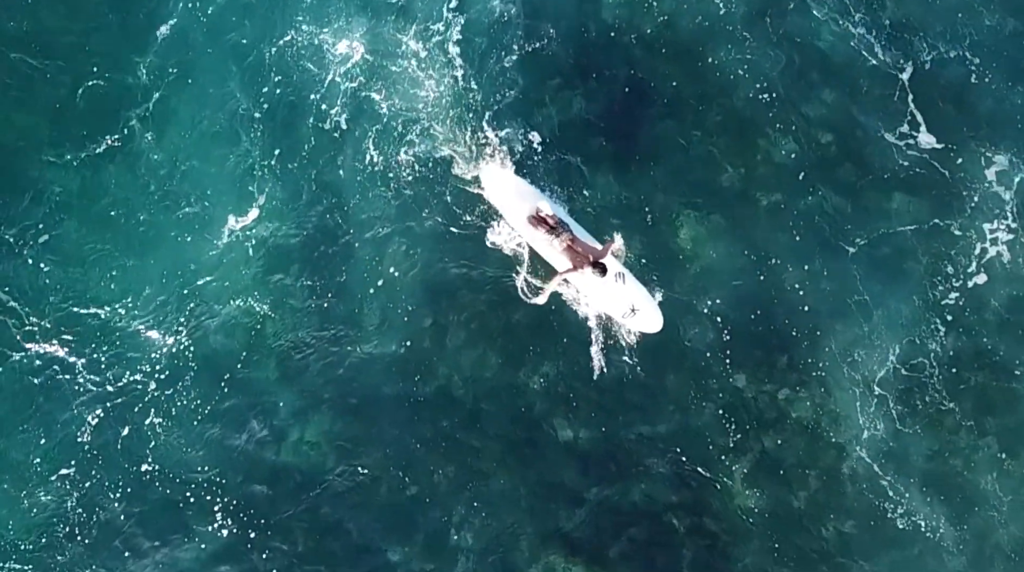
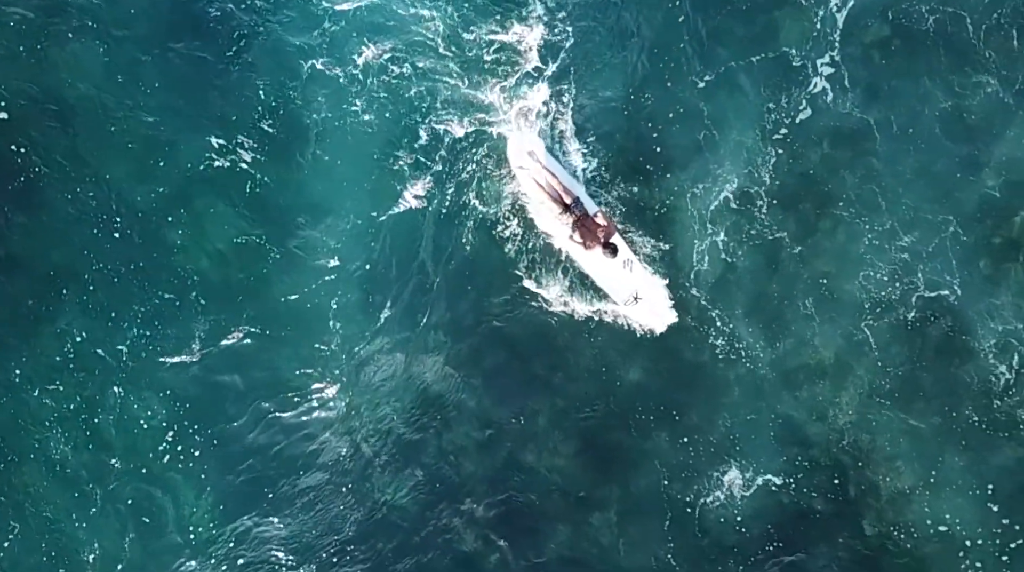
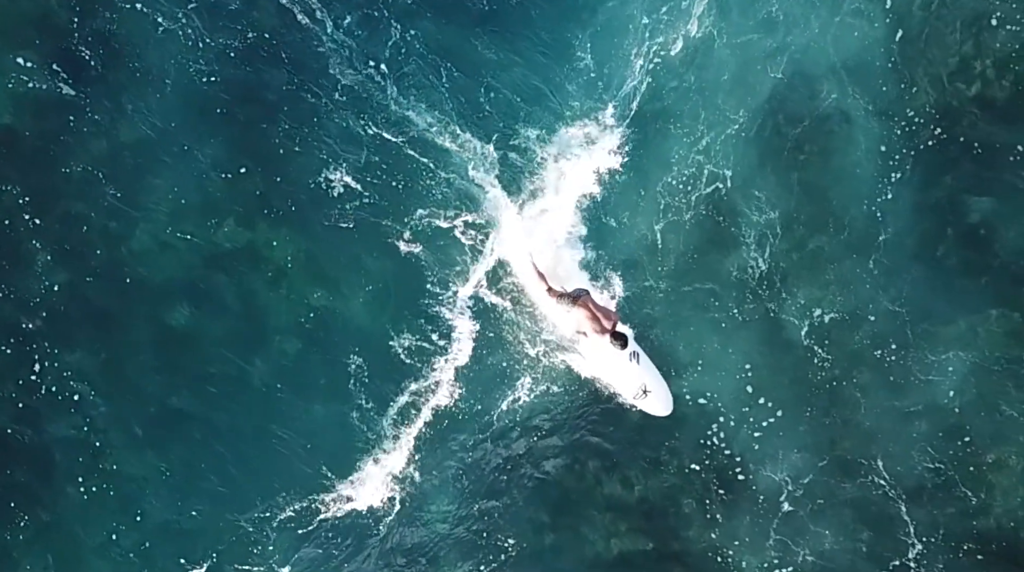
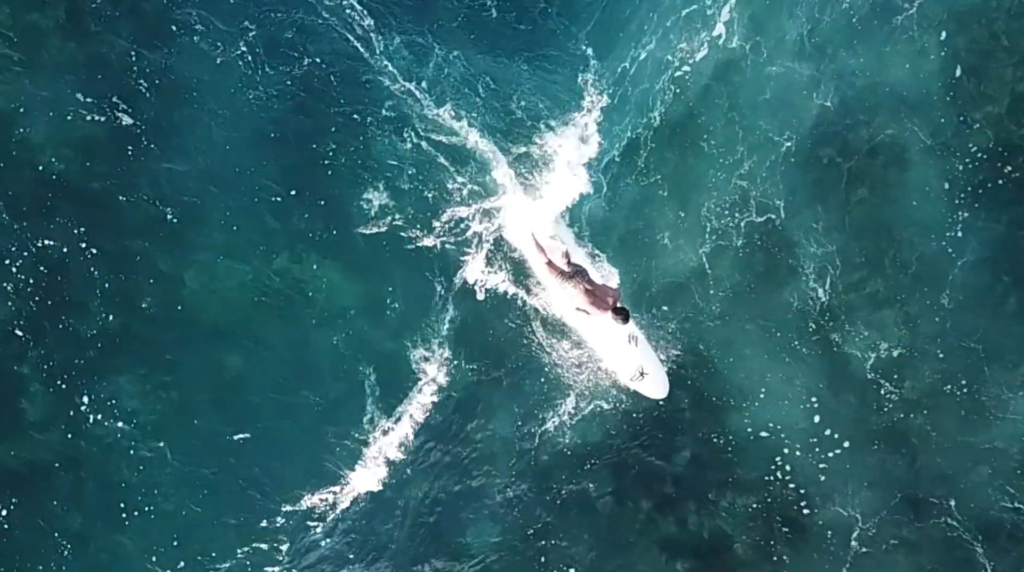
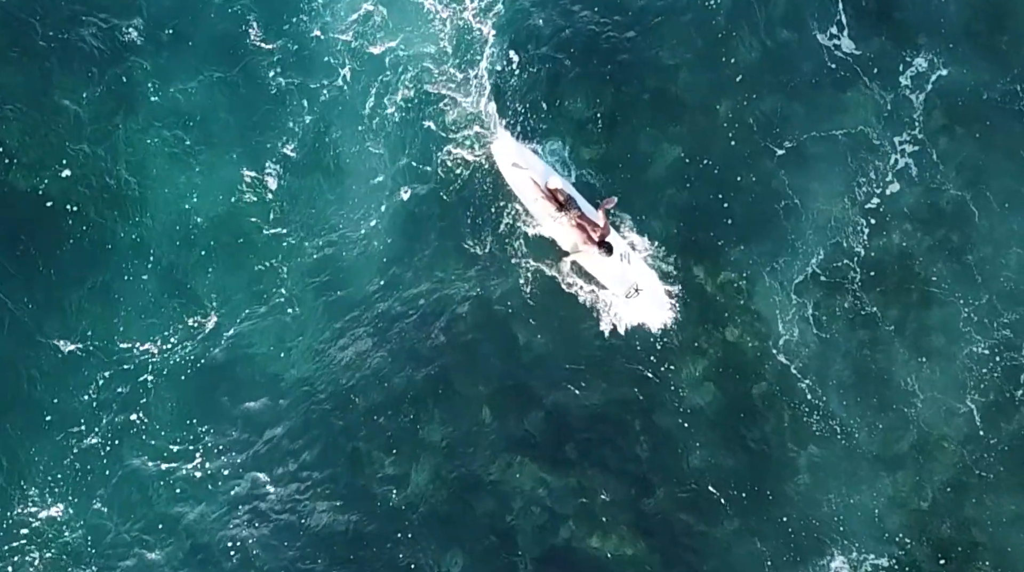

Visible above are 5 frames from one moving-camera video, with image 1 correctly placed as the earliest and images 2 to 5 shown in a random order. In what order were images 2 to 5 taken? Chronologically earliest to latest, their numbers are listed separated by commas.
5, 2, 4, 3
